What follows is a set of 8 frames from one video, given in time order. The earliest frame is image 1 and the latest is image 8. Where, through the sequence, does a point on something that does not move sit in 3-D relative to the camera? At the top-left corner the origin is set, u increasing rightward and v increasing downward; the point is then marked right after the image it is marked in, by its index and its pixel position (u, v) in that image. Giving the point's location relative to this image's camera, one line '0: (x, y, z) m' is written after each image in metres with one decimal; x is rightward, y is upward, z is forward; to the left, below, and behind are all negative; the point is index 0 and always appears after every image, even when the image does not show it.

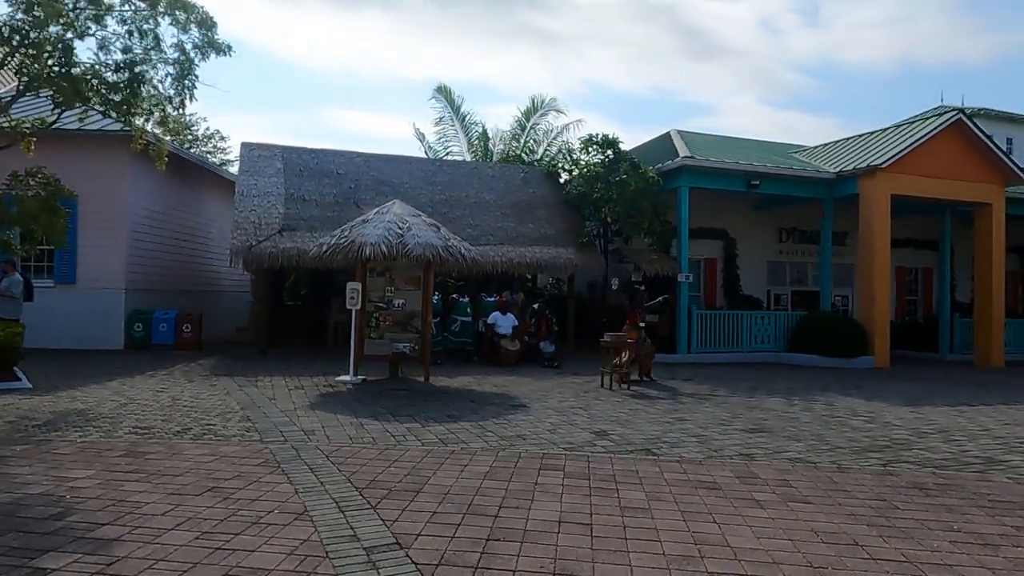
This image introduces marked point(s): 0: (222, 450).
0: (-2.8, -1.6, +6.5) m
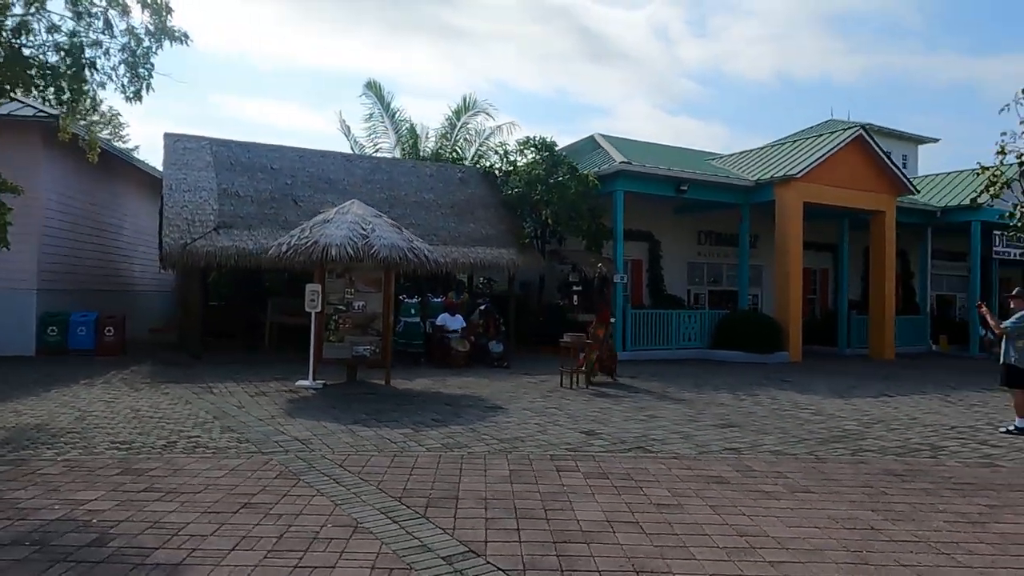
0: (-2.6, -1.7, +6.2) m
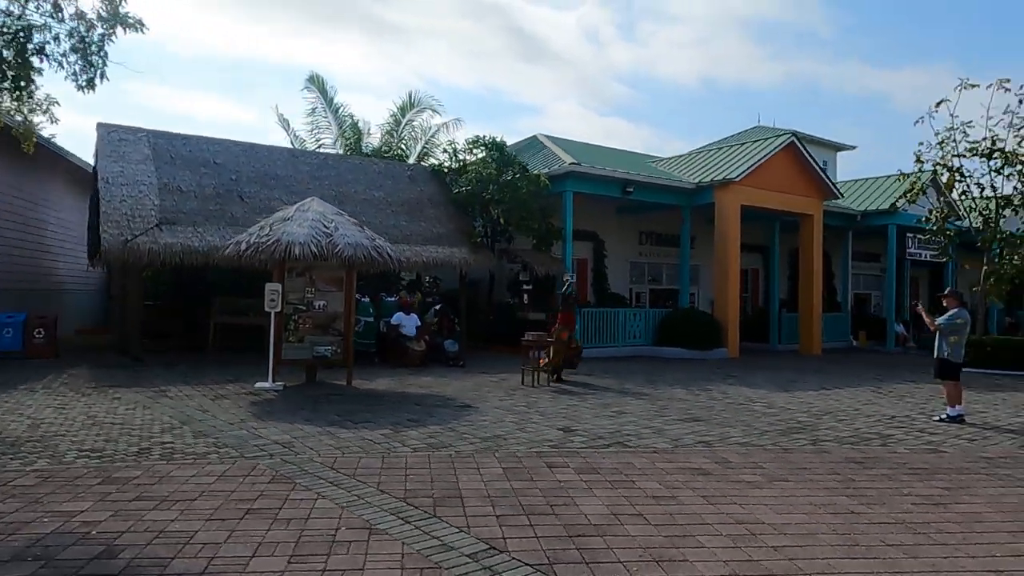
0: (-2.7, -1.7, +6.1) m
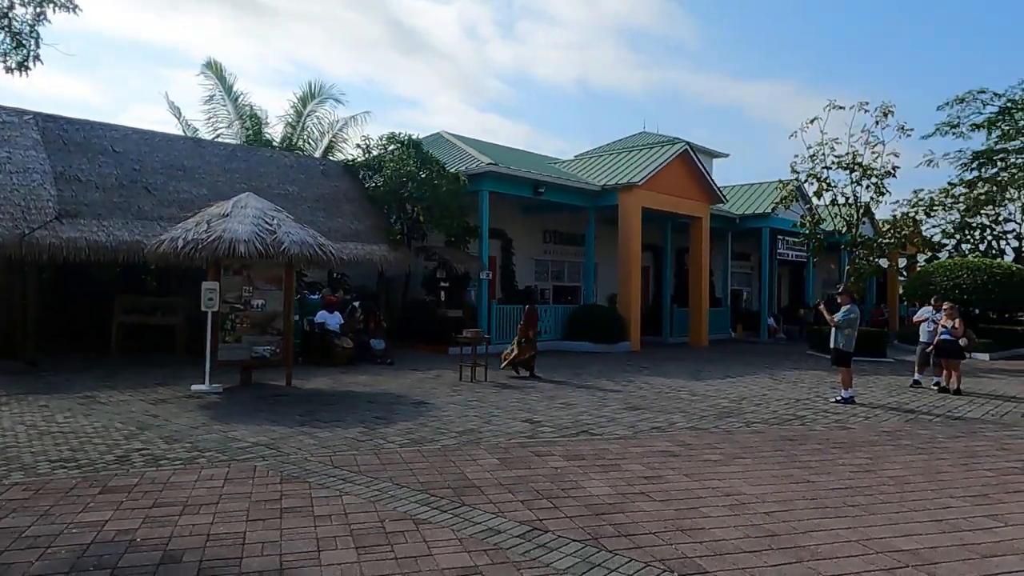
0: (-2.7, -1.7, +6.0) m
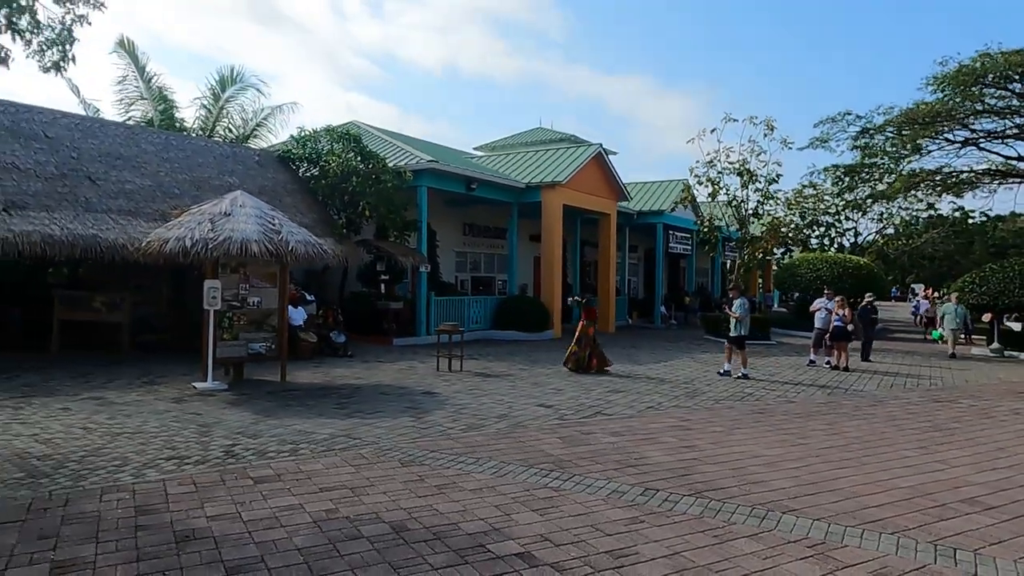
0: (-1.8, -1.7, +6.6) m
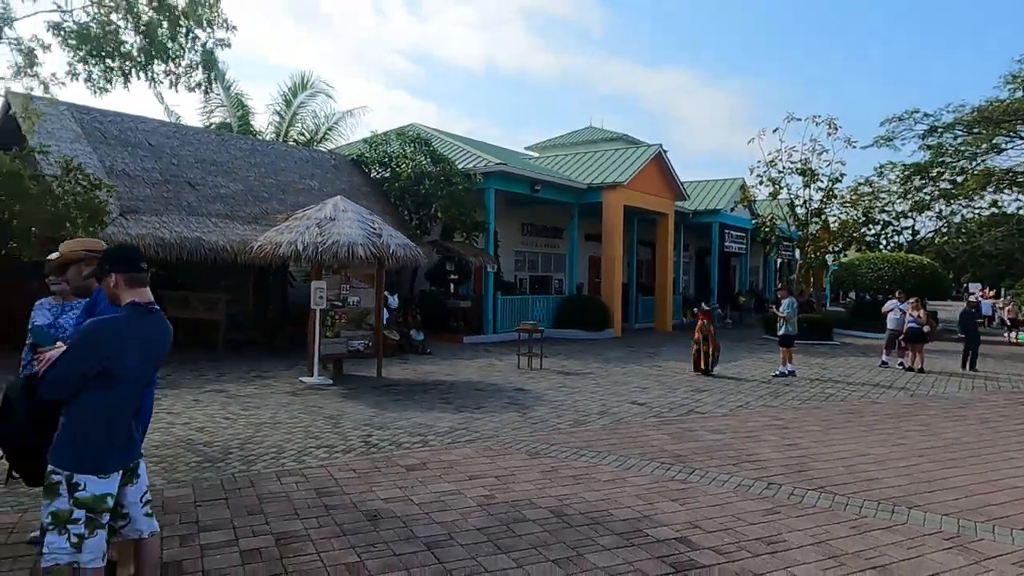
0: (-0.5, -1.8, +7.2) m
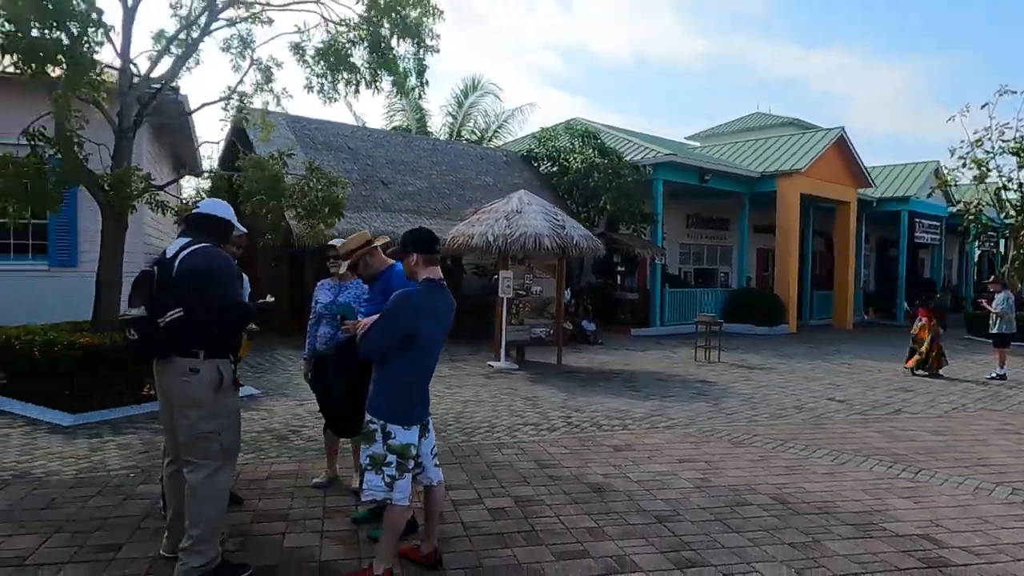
0: (+1.7, -1.6, +7.3) m
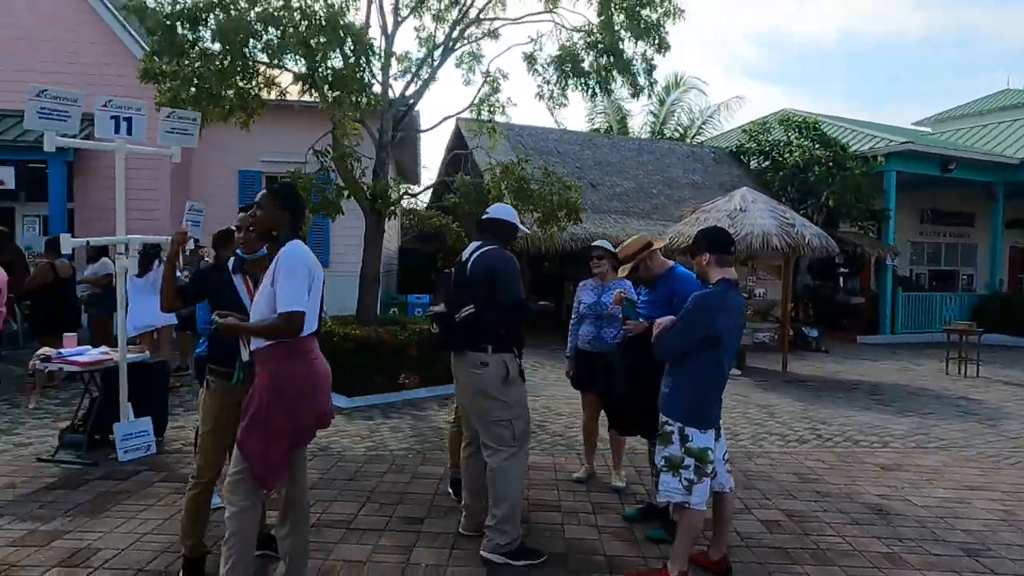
0: (+4.2, -1.7, +6.5) m
